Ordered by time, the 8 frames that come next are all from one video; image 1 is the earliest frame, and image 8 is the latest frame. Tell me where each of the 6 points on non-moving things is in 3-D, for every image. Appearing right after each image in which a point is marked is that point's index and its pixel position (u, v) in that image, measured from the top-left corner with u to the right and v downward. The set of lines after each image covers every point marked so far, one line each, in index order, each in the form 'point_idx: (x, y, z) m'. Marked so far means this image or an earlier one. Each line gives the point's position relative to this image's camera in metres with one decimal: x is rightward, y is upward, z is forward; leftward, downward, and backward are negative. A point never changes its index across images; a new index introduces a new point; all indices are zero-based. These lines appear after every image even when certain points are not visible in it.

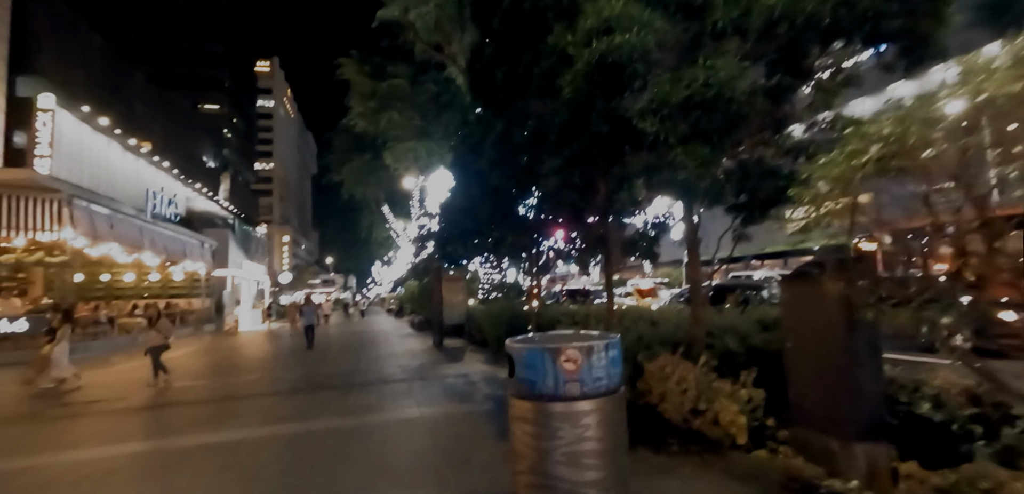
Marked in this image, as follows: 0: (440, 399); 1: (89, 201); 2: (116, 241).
0: (-1.2, -2.6, +8.1) m
1: (-13.8, +1.5, +15.6) m
2: (-14.2, +0.2, +17.1) m
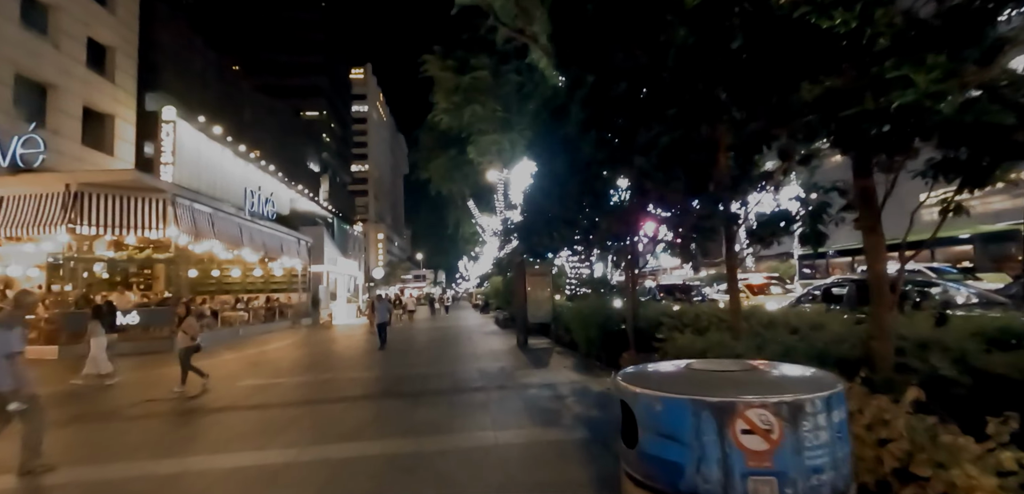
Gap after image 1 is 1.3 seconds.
0: (+0.1, -2.4, +6.7) m
1: (-10.9, +1.6, +16.2) m
2: (-11.1, +0.3, +17.9) m
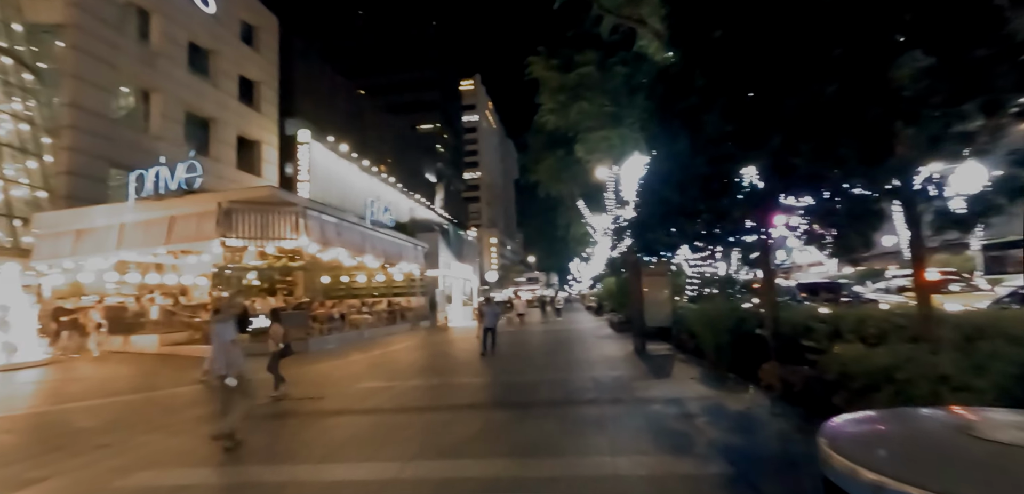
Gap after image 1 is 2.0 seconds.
0: (+1.6, -2.3, +5.7) m
1: (-7.1, +1.3, +17.6) m
2: (-6.8, 0.0, +19.2) m
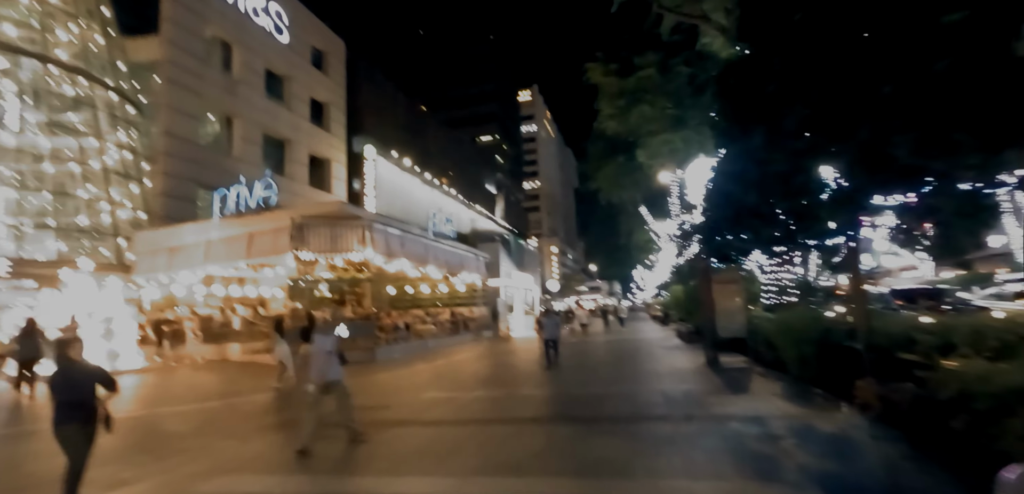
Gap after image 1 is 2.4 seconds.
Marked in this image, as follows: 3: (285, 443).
0: (+2.3, -2.4, +5.2) m
1: (-4.9, +0.9, +18.2) m
2: (-4.4, -0.4, +19.7) m
3: (-3.3, -2.9, +7.1) m
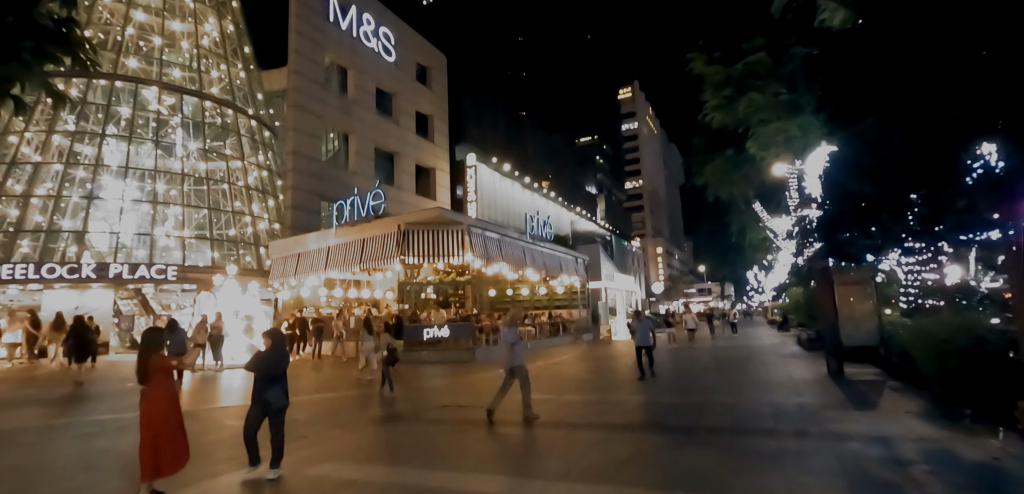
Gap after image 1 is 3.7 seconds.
0: (+3.2, -2.4, +4.5) m
1: (-1.2, +0.7, +18.8) m
2: (-0.3, -0.6, +20.2) m
3: (-1.9, -3.0, +7.6) m
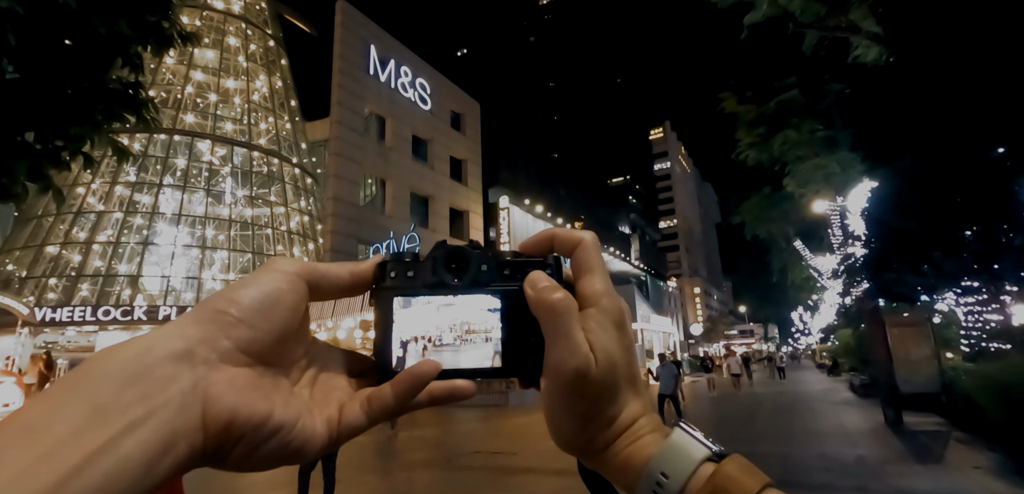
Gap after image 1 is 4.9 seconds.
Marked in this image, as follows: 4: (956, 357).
0: (+3.5, -2.7, +4.1) m
1: (+0.1, -0.9, +18.8) m
2: (+1.0, -2.3, +20.0) m
3: (-1.4, -3.6, +7.4) m
4: (+12.6, -3.1, +13.3) m
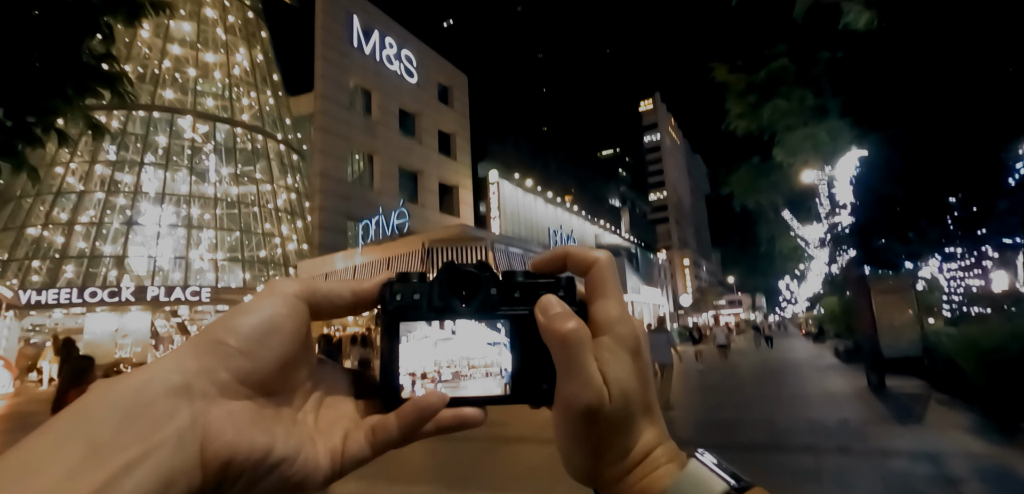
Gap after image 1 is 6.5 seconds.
0: (+3.4, -2.4, +4.3) m
1: (-0.3, +0.1, +18.8) m
2: (+0.7, -1.2, +20.1) m
3: (-1.5, -3.2, +7.5) m
4: (+12.4, -2.2, +13.6) m
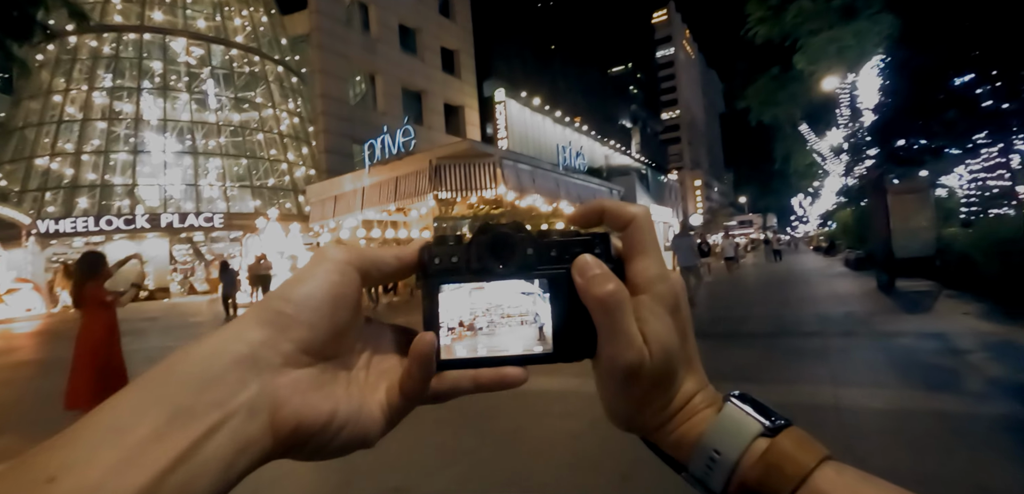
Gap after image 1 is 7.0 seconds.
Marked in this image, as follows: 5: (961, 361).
0: (+3.6, -1.4, +4.5) m
1: (+0.1, +3.2, +18.5) m
2: (+1.1, +2.2, +20.0) m
3: (-1.3, -1.8, +7.9) m
4: (+12.6, +0.4, +13.5) m
5: (+4.7, -1.4, +4.9) m
